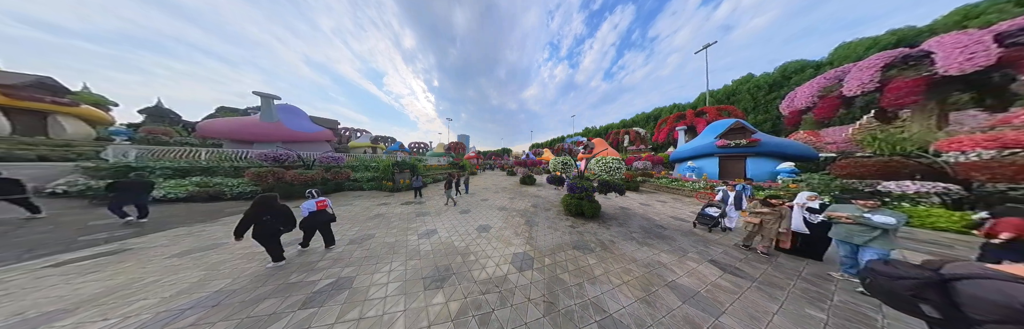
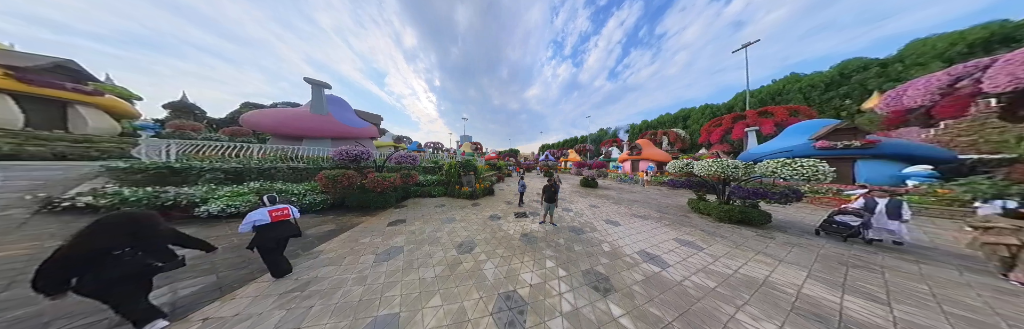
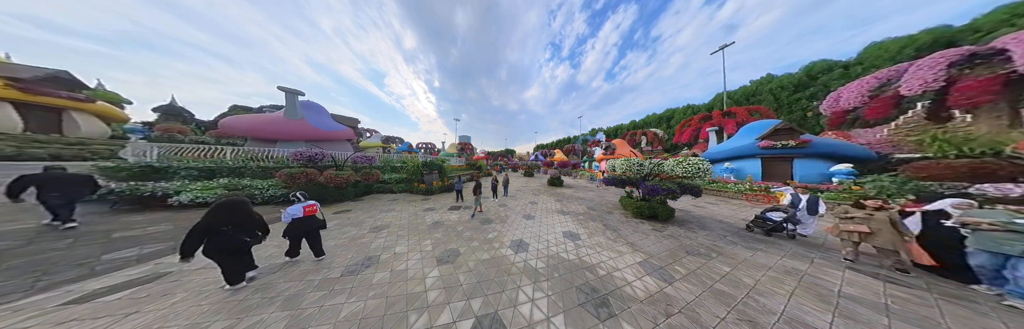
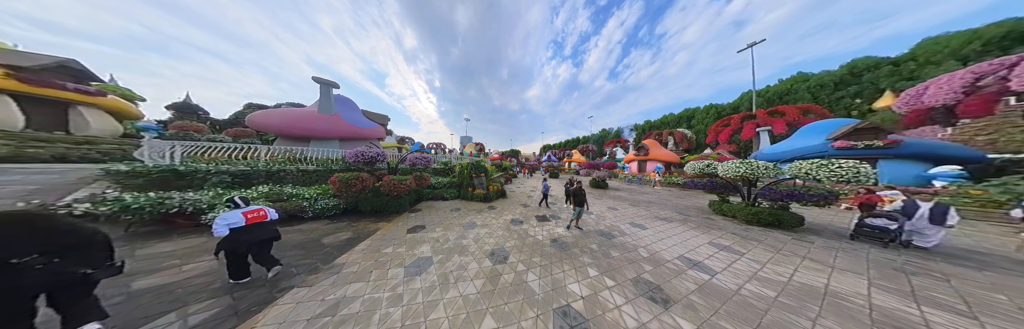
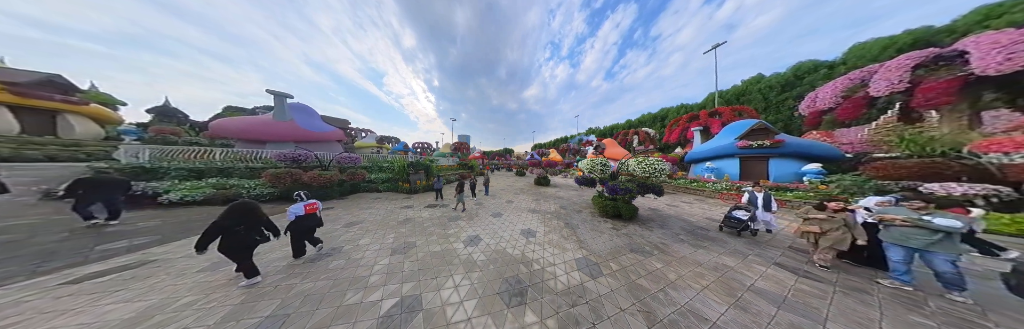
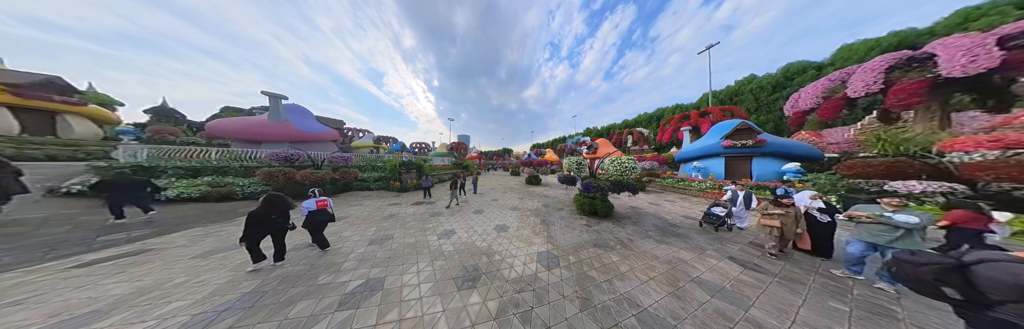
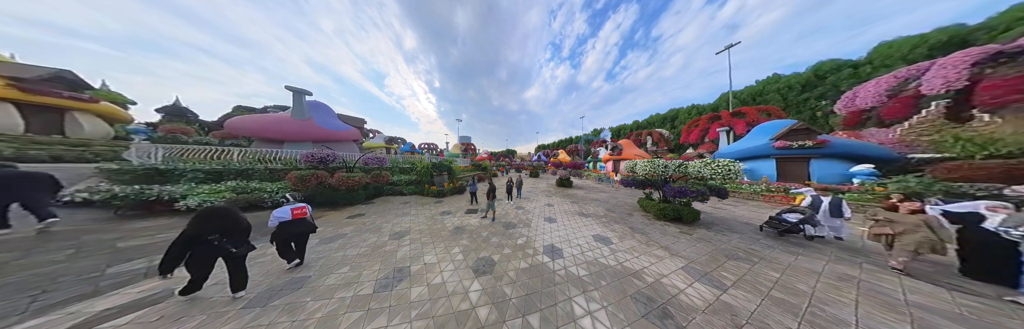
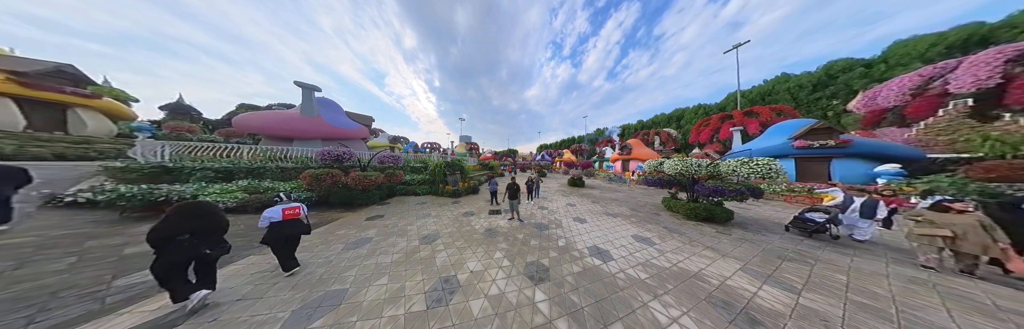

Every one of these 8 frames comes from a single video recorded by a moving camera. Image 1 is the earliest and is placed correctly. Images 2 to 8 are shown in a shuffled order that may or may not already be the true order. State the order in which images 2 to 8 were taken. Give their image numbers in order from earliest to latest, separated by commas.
6, 5, 3, 7, 8, 2, 4
